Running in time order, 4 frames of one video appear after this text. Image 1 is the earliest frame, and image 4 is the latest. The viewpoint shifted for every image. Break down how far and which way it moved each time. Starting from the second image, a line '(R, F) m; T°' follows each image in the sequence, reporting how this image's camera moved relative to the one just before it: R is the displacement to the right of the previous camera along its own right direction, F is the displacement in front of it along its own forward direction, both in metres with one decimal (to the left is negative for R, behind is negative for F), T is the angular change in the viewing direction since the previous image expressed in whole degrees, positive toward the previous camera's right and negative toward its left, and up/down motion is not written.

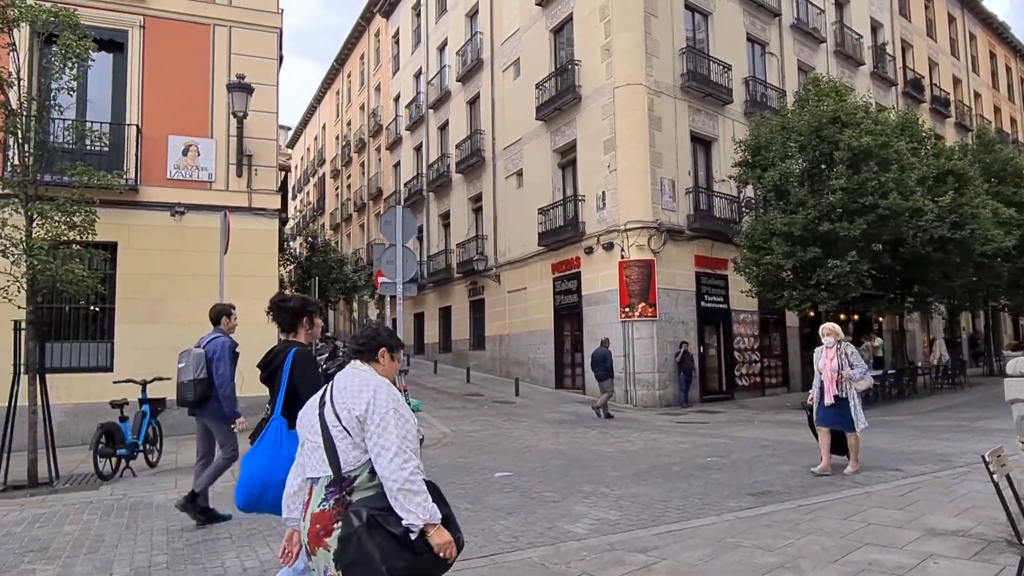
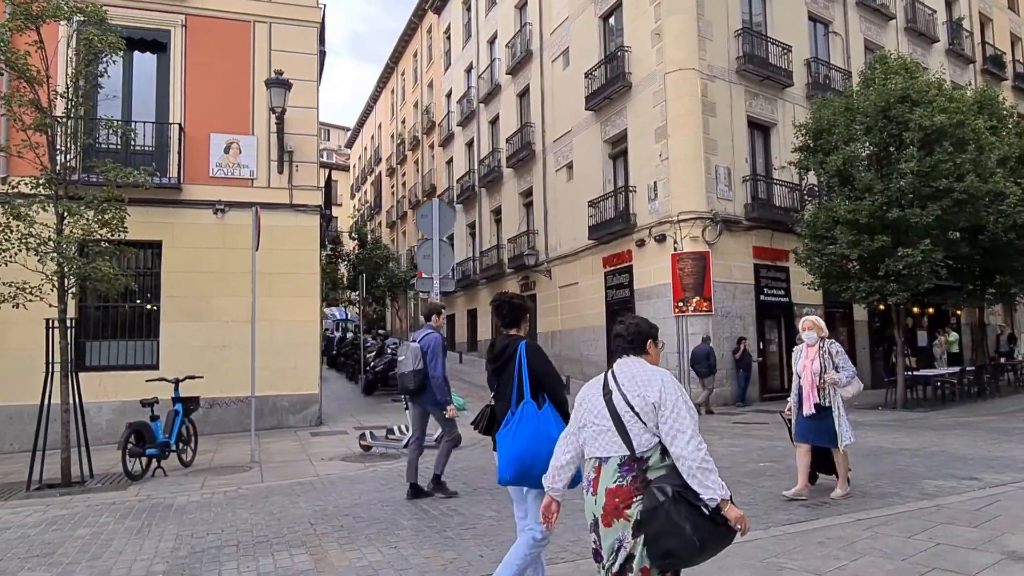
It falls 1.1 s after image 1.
(+0.3, +0.5) m; -5°
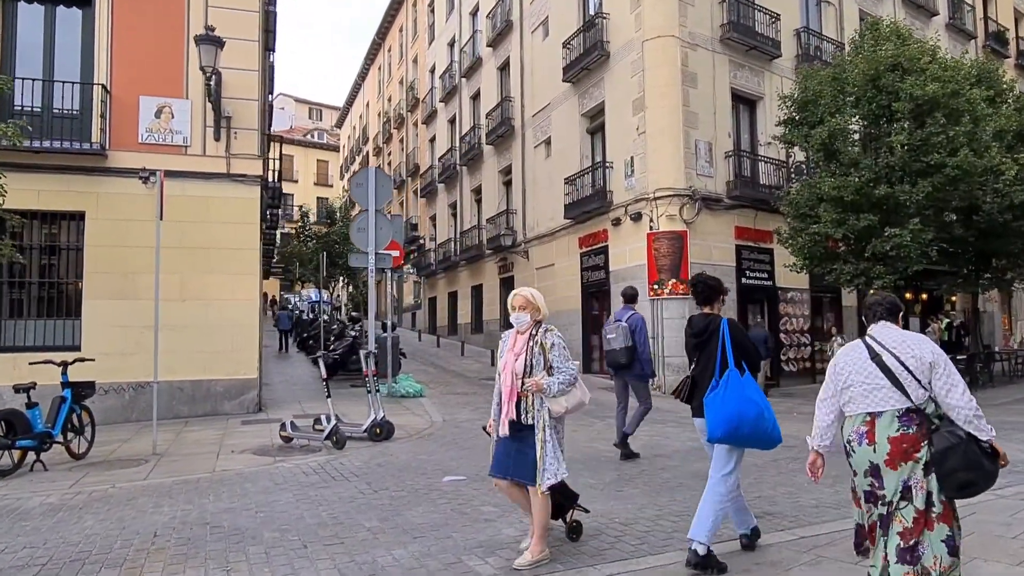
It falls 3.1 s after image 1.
(+0.8, +1.0) m; 0°
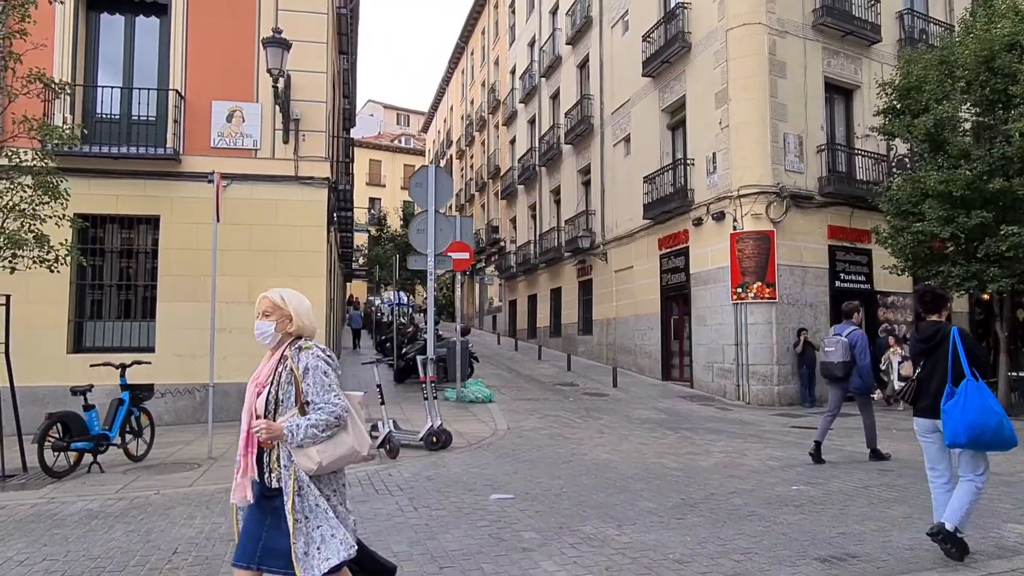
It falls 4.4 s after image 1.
(+0.3, +0.5) m; -7°
